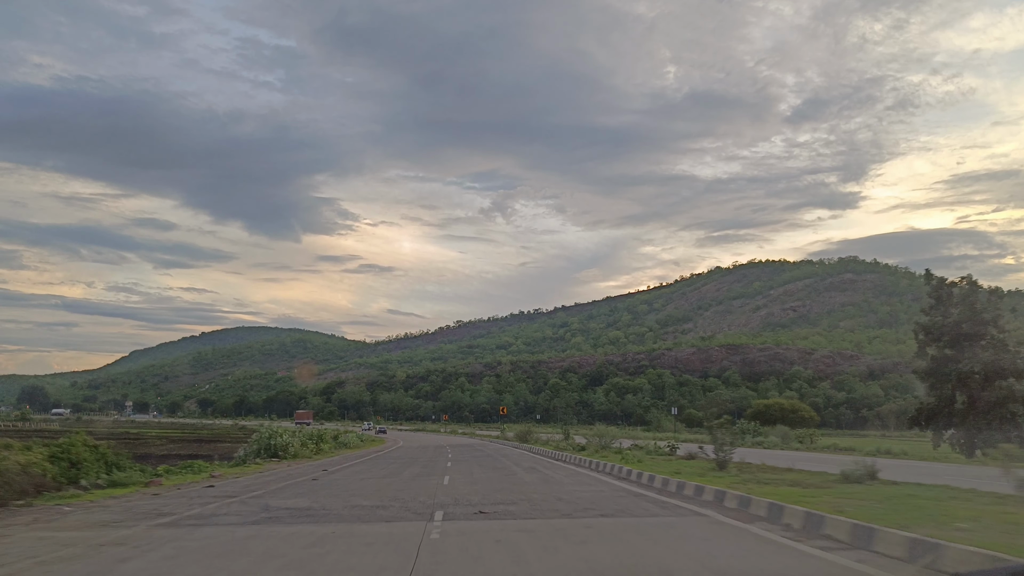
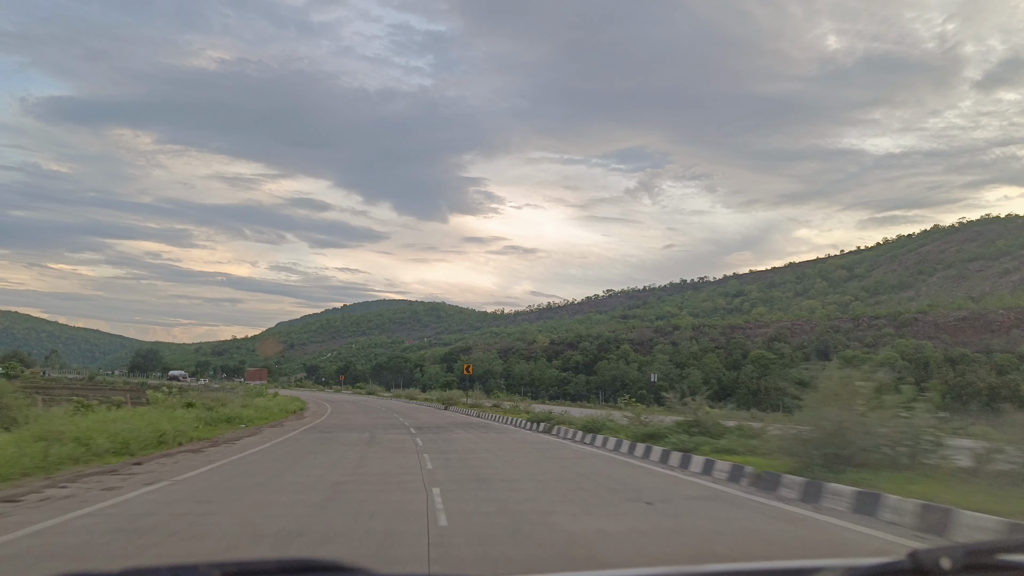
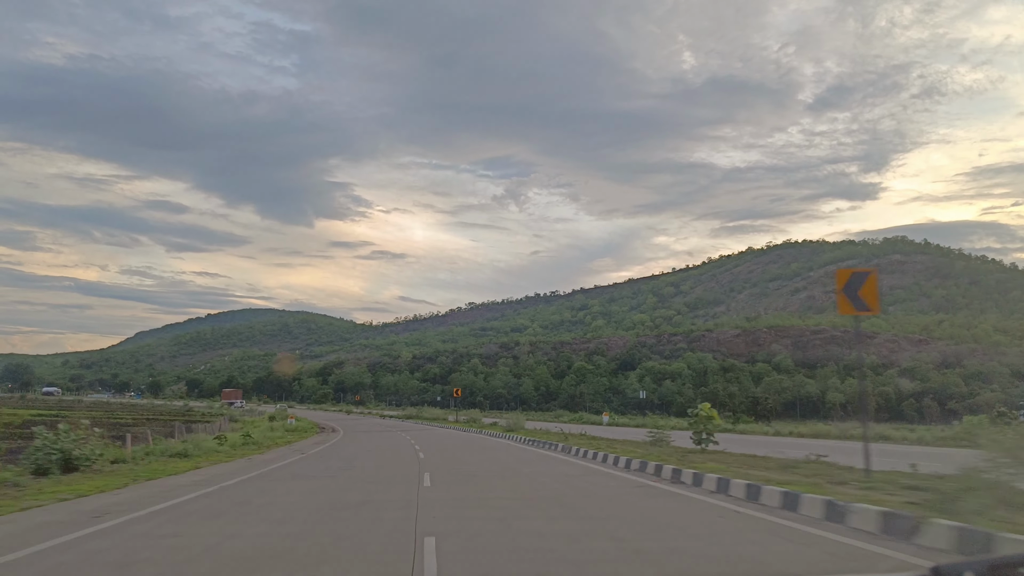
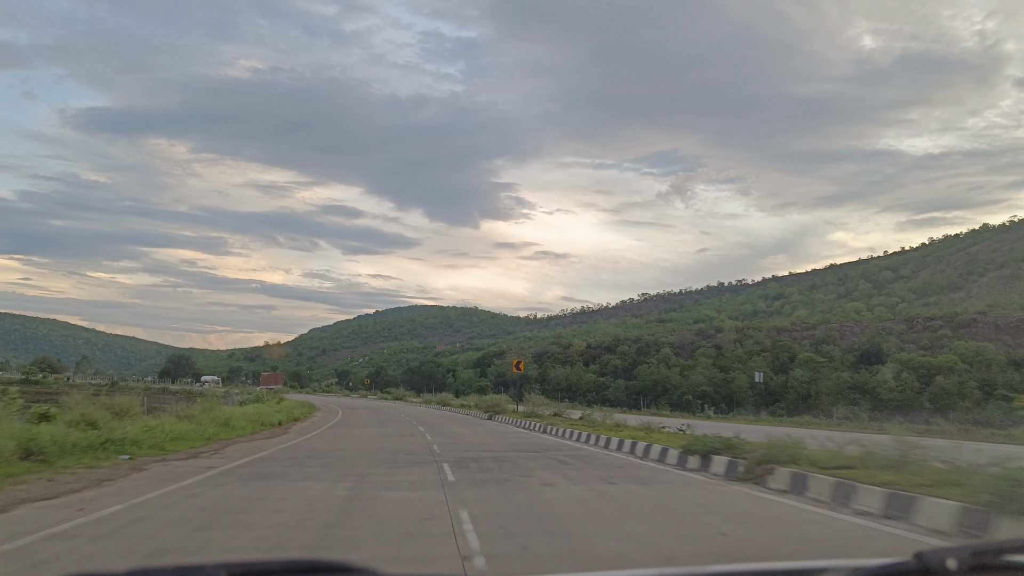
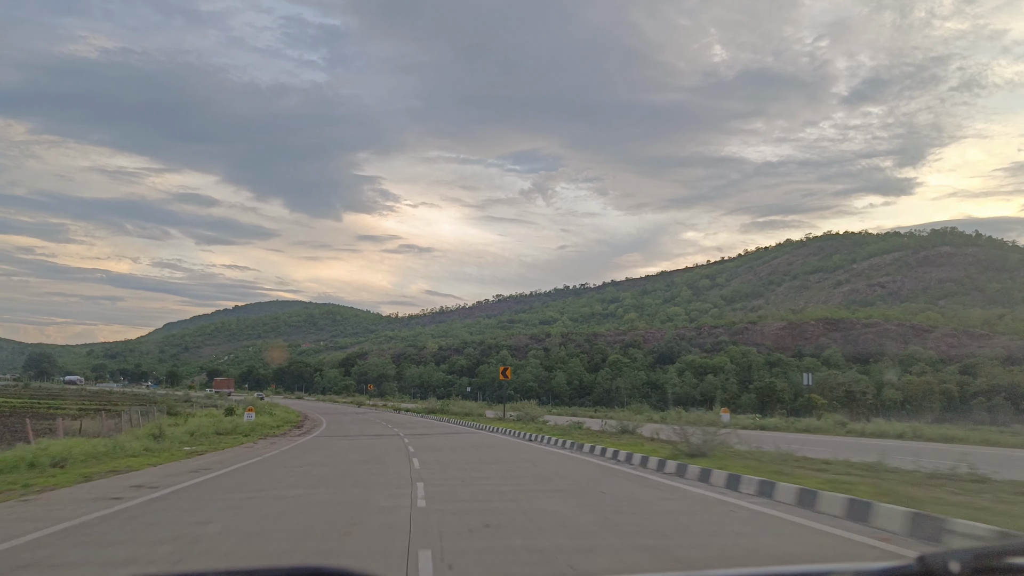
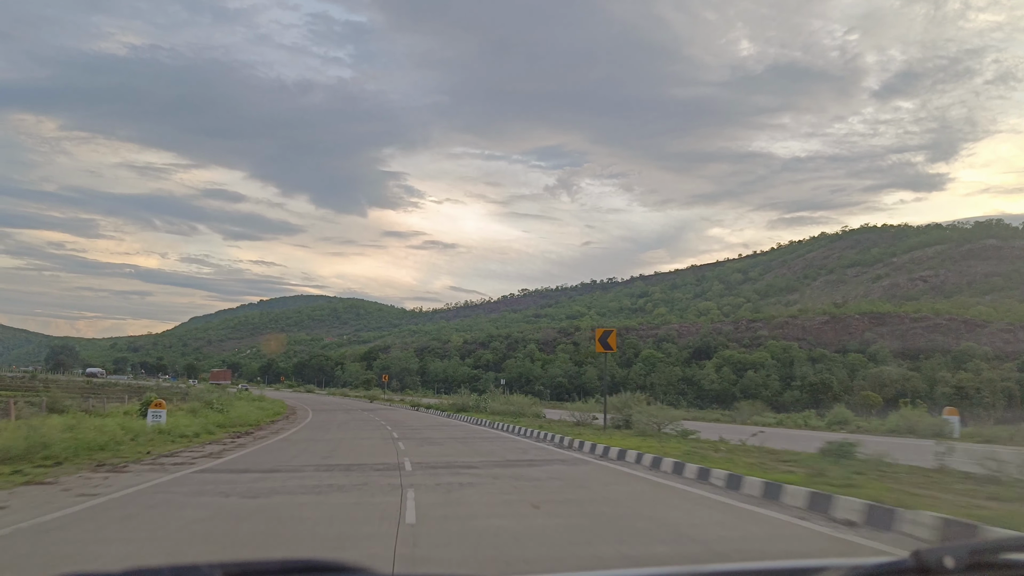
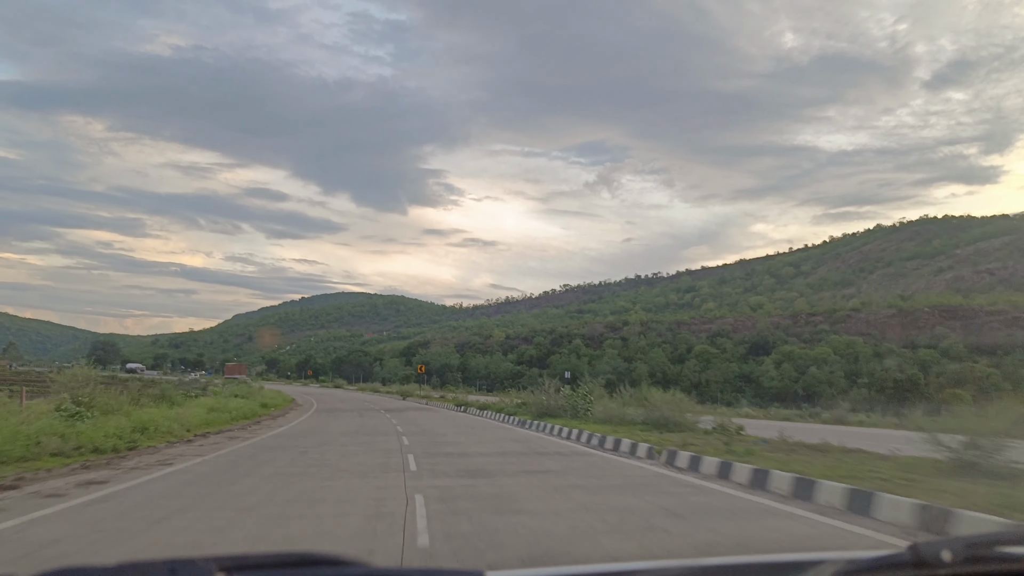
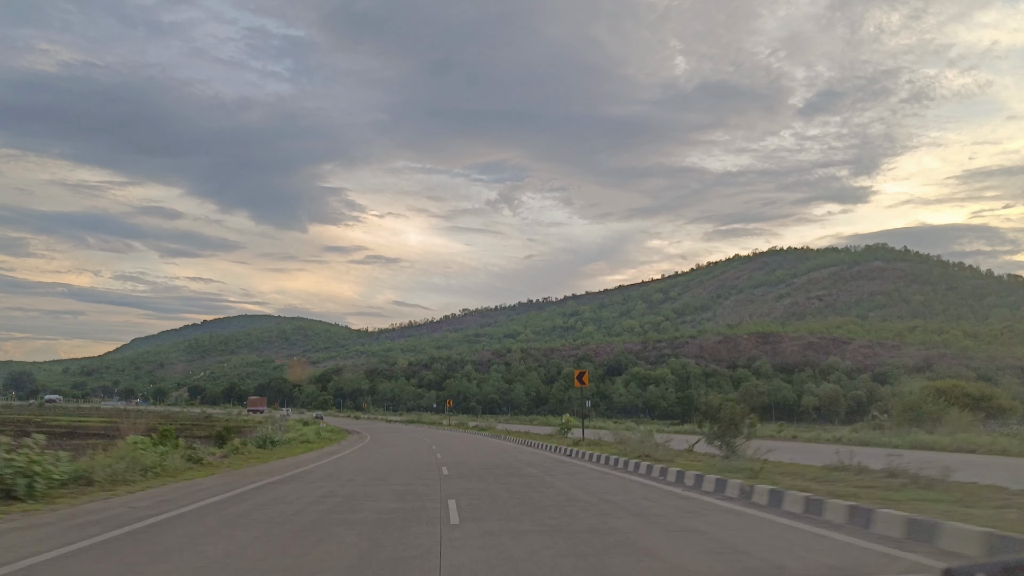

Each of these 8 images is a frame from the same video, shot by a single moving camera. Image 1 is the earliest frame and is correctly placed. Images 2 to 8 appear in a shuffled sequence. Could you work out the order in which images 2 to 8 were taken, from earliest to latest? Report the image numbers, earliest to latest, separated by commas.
8, 3, 5, 6, 7, 2, 4
